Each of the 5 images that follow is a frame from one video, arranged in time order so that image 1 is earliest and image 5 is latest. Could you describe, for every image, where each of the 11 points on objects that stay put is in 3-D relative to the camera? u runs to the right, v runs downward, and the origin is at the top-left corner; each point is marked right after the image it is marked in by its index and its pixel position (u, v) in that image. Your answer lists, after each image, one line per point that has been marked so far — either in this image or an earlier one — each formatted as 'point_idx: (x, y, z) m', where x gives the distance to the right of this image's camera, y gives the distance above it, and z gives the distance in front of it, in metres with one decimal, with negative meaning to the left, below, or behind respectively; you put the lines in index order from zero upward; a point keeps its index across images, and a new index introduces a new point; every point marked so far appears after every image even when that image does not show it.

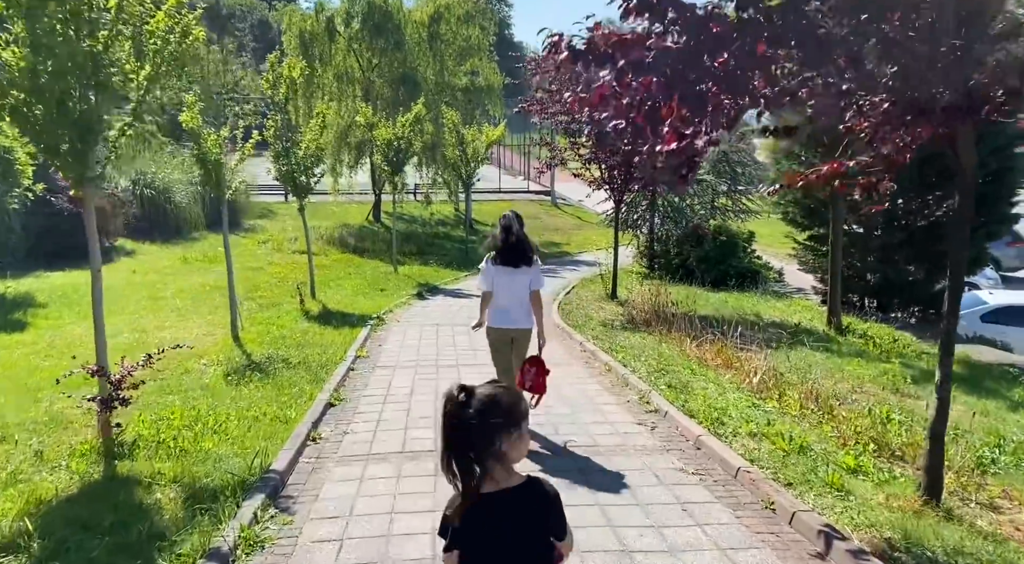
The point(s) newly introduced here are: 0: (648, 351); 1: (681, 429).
0: (+1.6, -0.9, +10.1) m
1: (+1.3, -1.1, +6.2) m
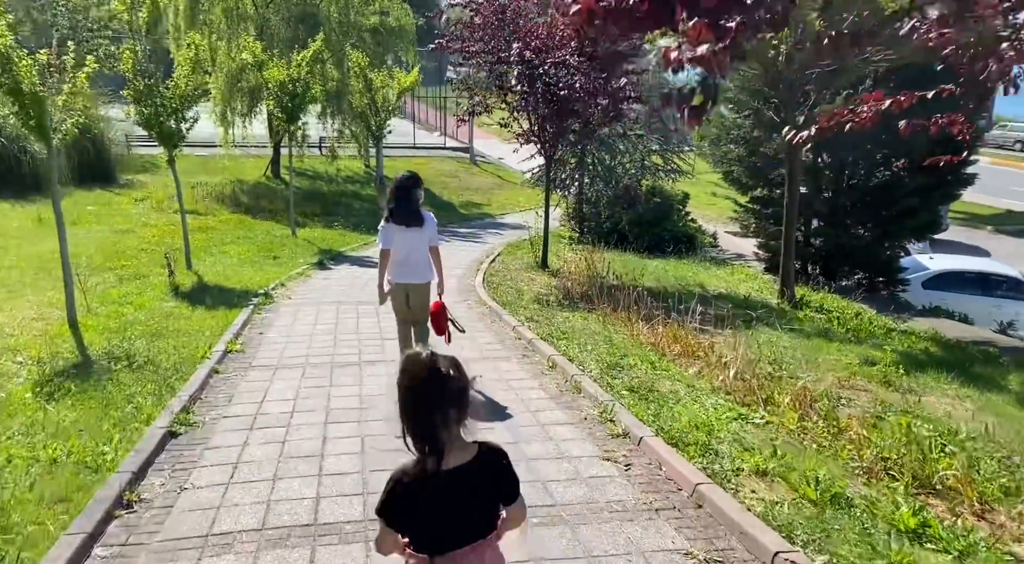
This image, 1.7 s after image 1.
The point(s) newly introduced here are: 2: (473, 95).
0: (+0.8, -0.6, +8.3) m
1: (+0.8, -1.0, +4.5) m
2: (-0.6, +3.1, +13.7) m
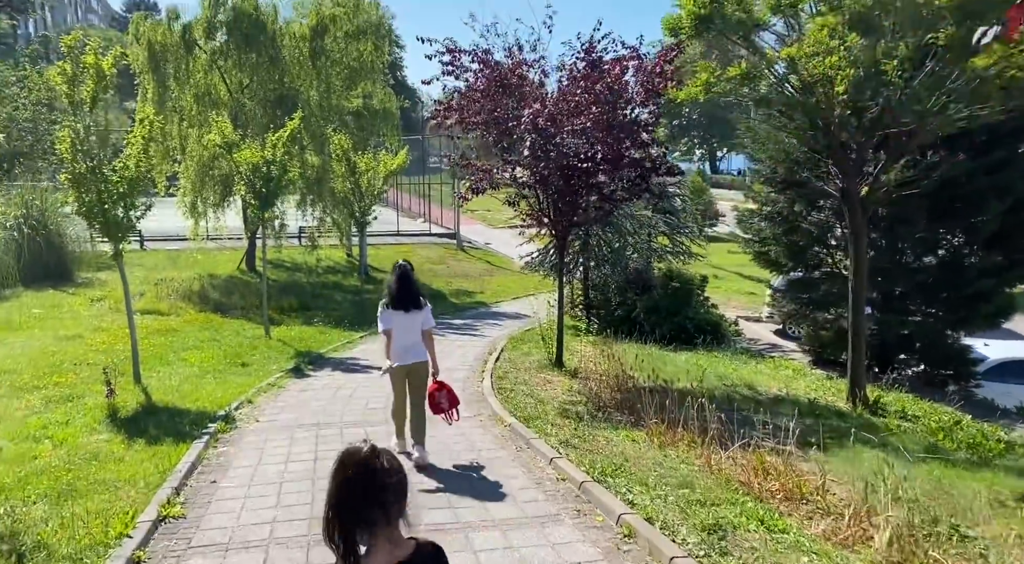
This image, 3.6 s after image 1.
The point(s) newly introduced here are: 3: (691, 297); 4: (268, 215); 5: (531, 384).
0: (+1.1, -1.5, +6.2) m
1: (+1.2, -1.5, +2.3) m
2: (-0.5, +1.6, +11.9) m
3: (+3.6, -0.3, +16.6) m
4: (-4.5, +1.2, +15.1) m
5: (+0.3, -1.4, +11.0) m
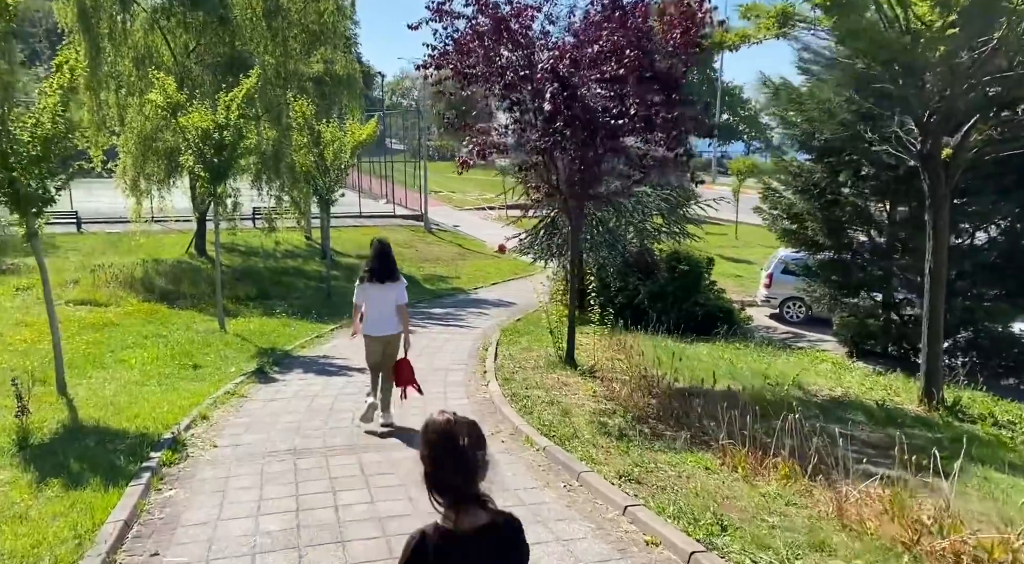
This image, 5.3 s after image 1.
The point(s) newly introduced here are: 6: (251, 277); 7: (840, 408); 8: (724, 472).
0: (+1.5, -1.4, +4.5) m
1: (+1.8, -1.5, +0.6) m
2: (-0.5, +1.8, +10.0) m
3: (+3.4, 0.0, +15.0) m
4: (-4.6, +1.5, +13.0) m
5: (+0.4, -1.2, +9.3) m
6: (-5.9, +0.1, +18.6) m
7: (+3.4, -1.3, +8.4) m
8: (+1.5, -1.3, +6.1) m
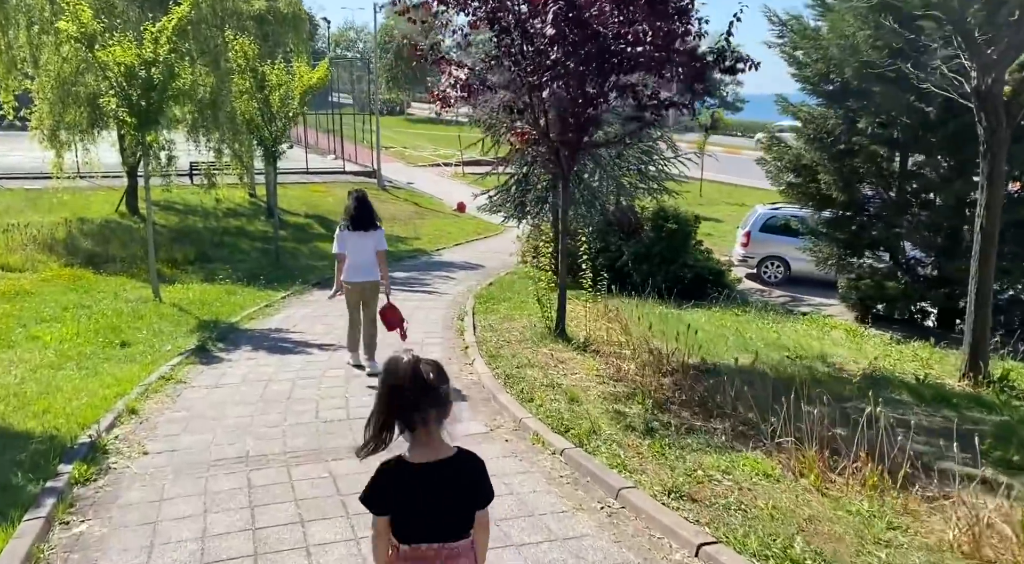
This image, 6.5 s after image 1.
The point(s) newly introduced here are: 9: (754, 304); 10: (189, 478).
0: (+1.7, -1.2, +3.3) m
1: (+2.3, -1.5, -0.5) m
2: (-0.6, +2.2, +8.5) m
3: (+2.9, +0.7, +13.8) m
4: (-4.9, +2.0, +11.3) m
5: (+0.3, -0.8, +8.0) m
6: (-6.6, +0.9, +16.9) m
7: (+3.3, -0.9, +7.3) m
8: (+1.6, -1.1, +4.9) m
9: (+3.5, -0.3, +12.0) m
10: (-1.9, -1.2, +4.9) m
